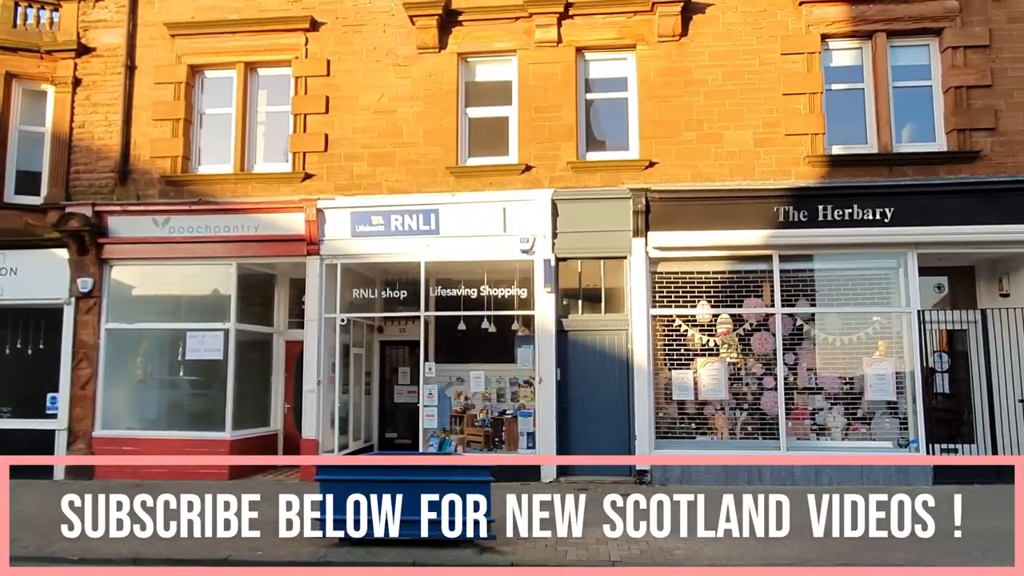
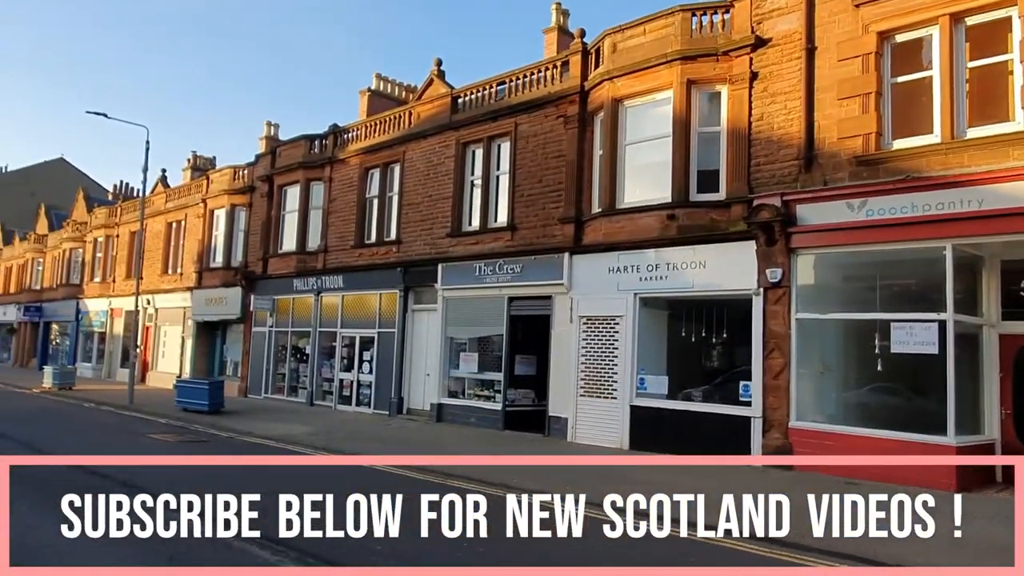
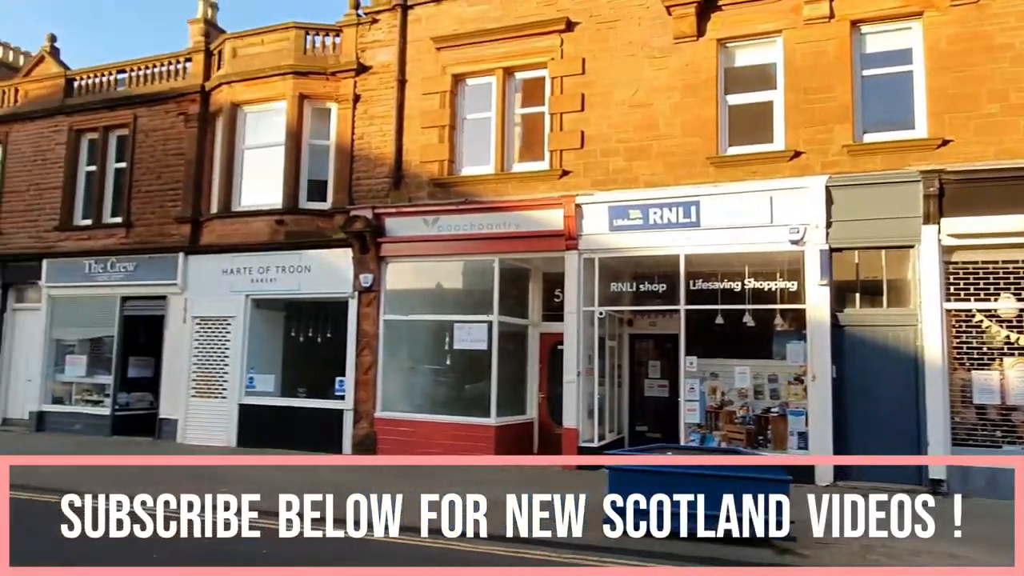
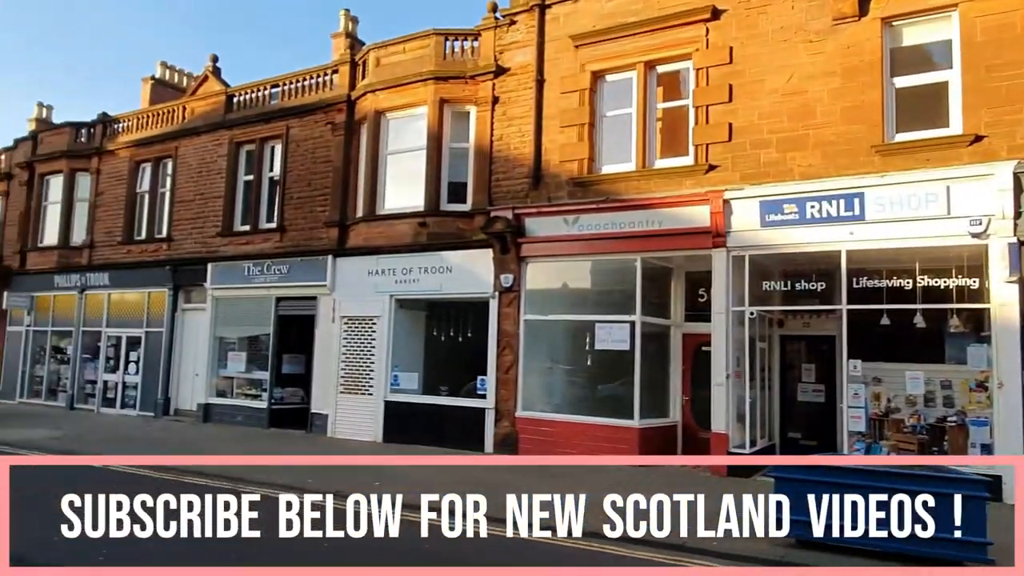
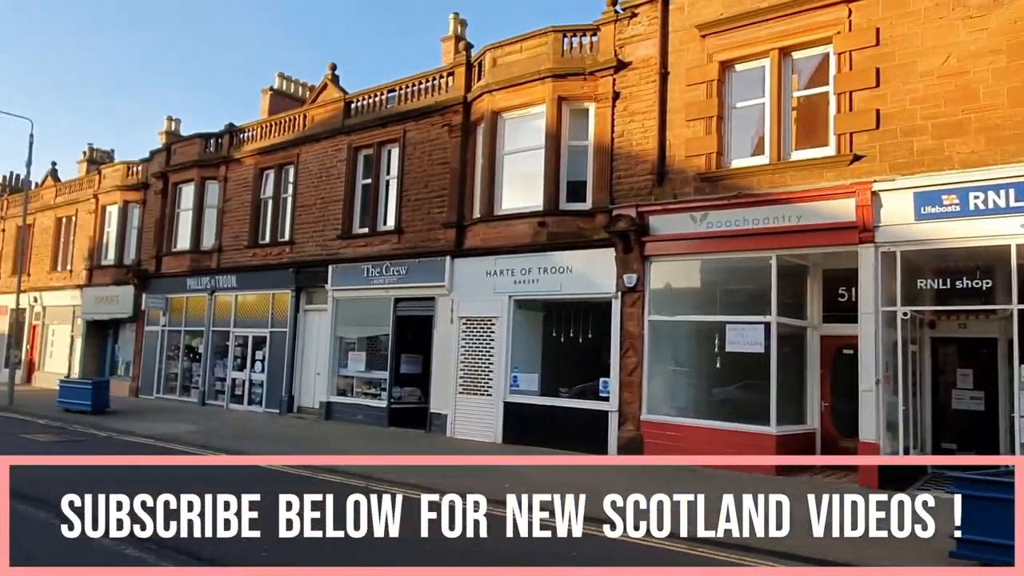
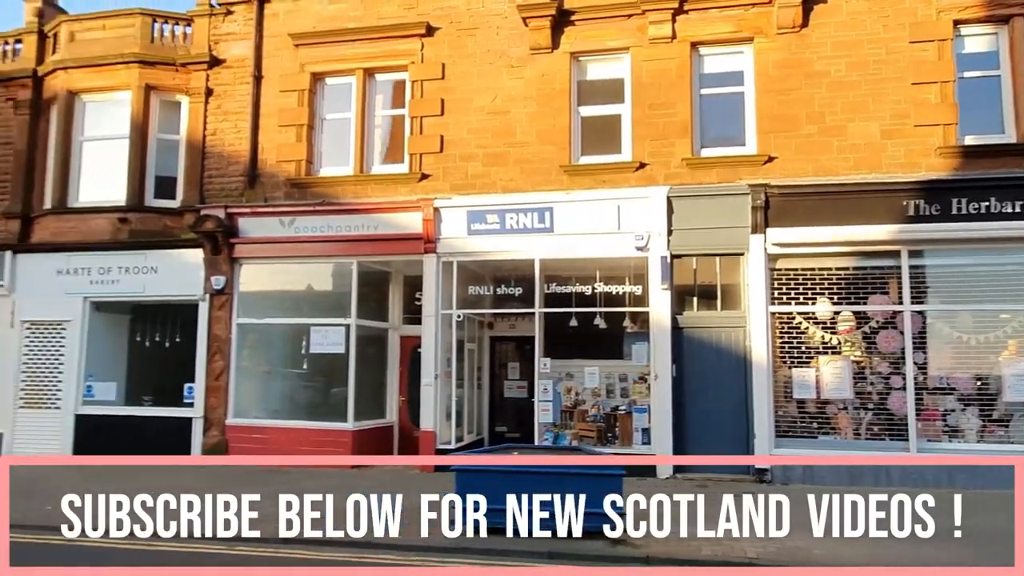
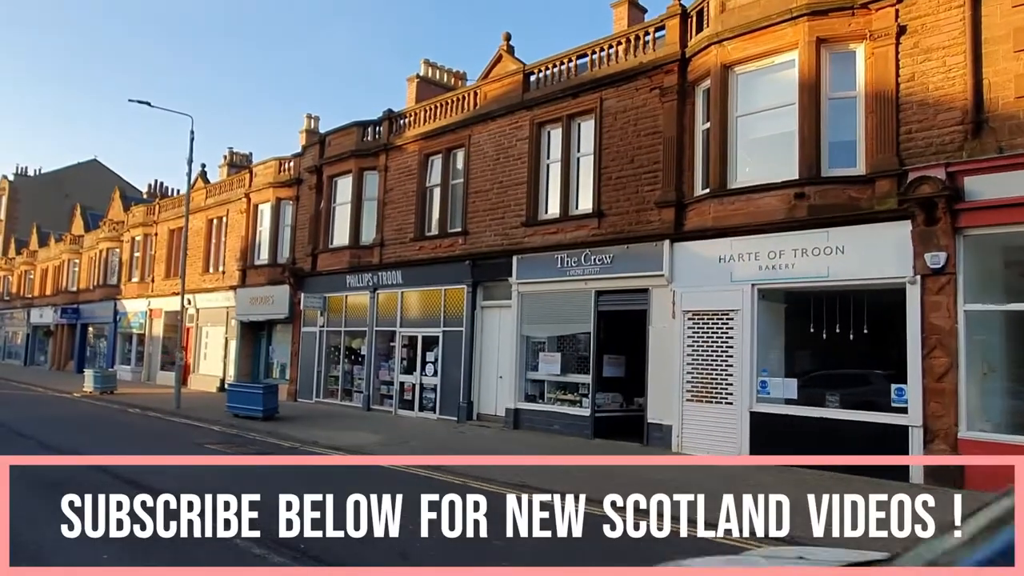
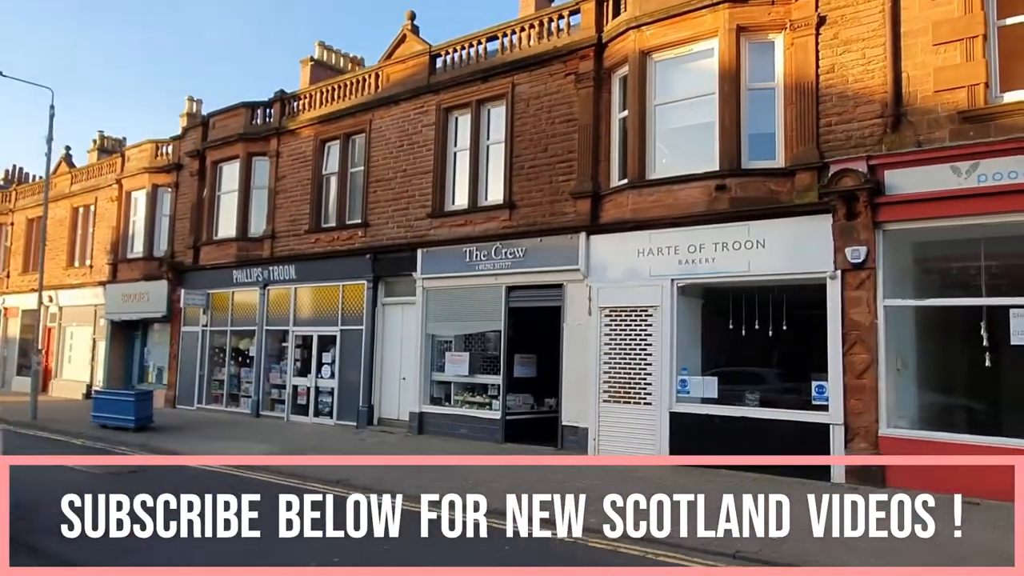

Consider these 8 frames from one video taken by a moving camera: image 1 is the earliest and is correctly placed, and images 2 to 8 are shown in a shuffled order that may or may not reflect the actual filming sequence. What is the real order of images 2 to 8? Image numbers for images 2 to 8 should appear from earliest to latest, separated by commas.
6, 3, 4, 5, 2, 7, 8
